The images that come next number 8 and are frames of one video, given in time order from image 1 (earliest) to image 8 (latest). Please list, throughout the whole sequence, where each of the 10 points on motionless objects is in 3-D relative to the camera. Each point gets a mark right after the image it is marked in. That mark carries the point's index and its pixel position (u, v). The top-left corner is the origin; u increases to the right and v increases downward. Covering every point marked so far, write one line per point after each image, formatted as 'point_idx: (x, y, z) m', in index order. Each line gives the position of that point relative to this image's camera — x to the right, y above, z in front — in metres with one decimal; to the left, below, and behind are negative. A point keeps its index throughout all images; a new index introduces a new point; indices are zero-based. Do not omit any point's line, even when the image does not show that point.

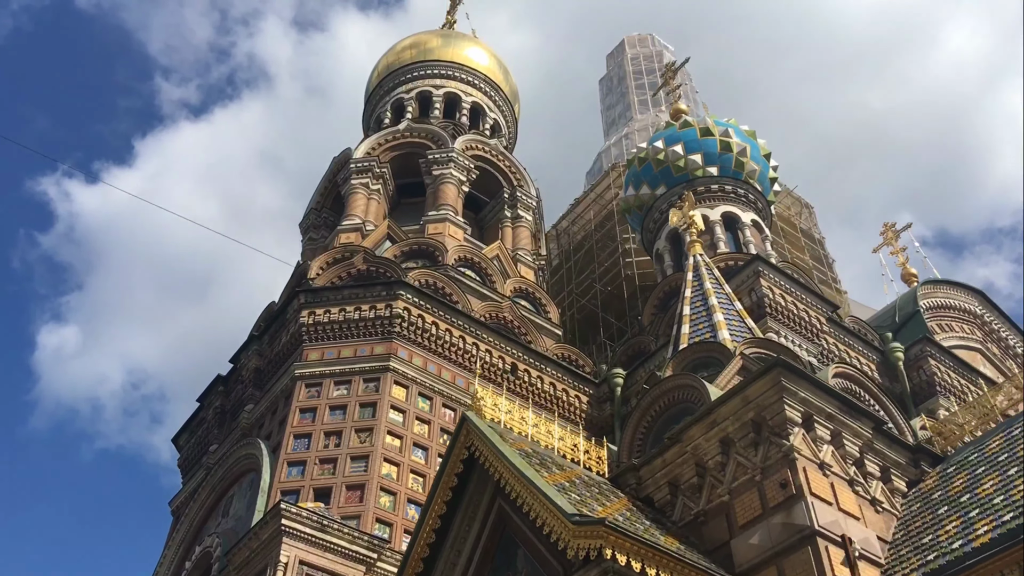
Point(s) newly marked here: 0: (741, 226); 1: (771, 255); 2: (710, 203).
0: (+4.2, +1.2, +19.4) m
1: (+4.6, +0.6, +18.8) m
2: (+3.7, +1.6, +19.8) m
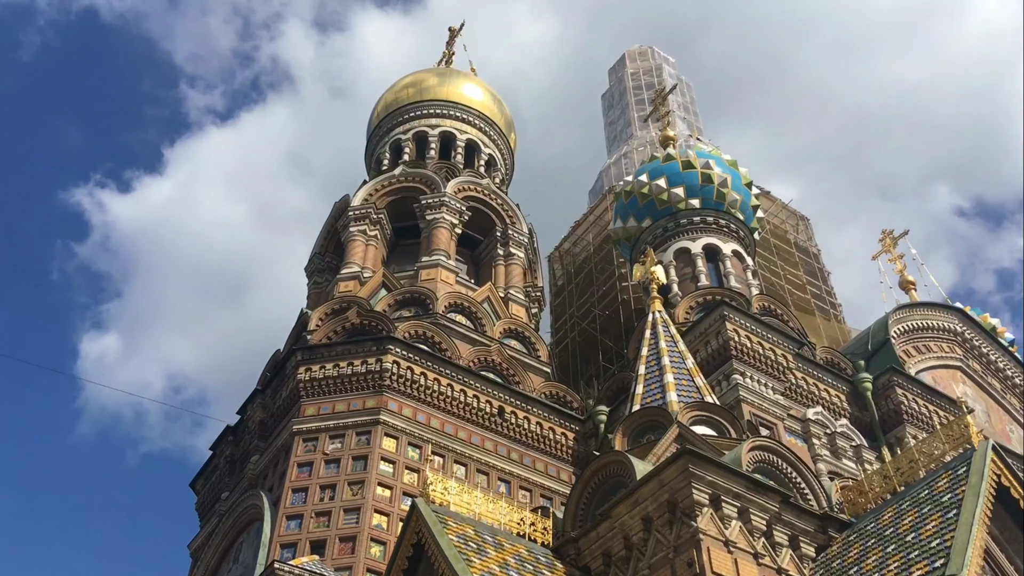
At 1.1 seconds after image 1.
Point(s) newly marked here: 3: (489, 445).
0: (+4.1, +0.6, +20.2) m
1: (+4.5, 0.0, +19.6) m
2: (+3.6, +1.0, +20.6) m
3: (-0.3, -2.4, +15.8) m
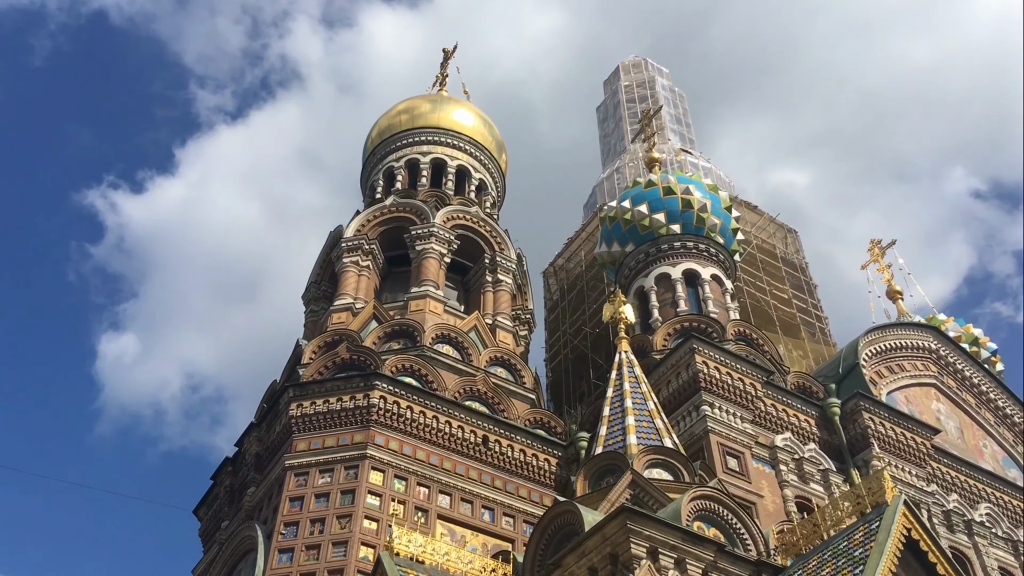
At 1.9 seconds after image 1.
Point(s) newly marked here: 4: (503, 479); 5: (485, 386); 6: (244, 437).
0: (+3.8, +0.1, +20.9) m
1: (+4.2, -0.4, +20.3) m
2: (+3.3, +0.6, +21.3) m
3: (-0.6, -3.0, +16.6) m
4: (-0.1, -3.1, +16.9) m
5: (-0.5, -1.7, +18.3) m
6: (-4.5, -2.5, +17.6) m
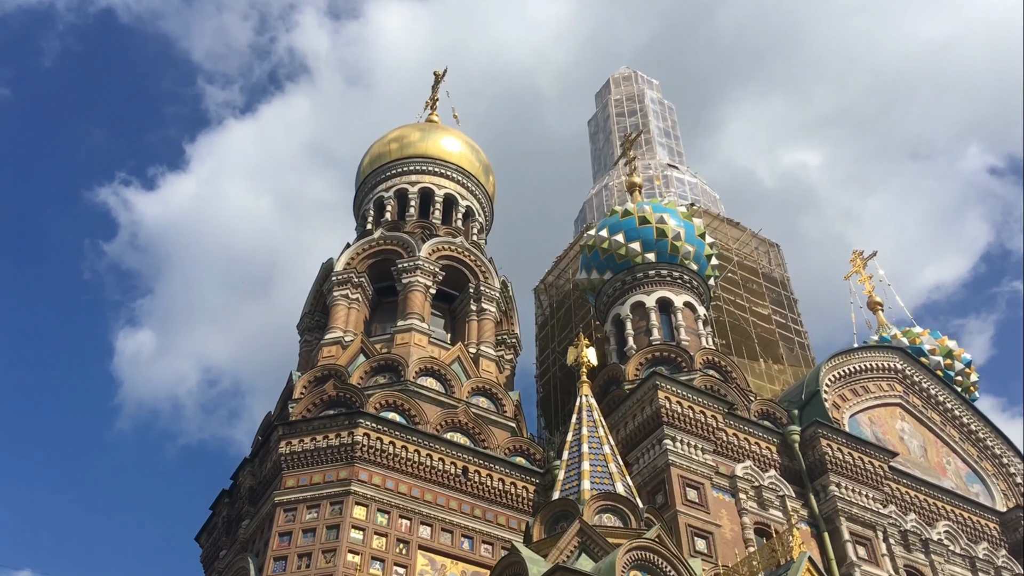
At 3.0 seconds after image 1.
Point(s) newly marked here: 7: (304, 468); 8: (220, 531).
0: (+3.4, -0.4, +21.9) m
1: (+3.8, -1.0, +21.2) m
2: (+2.9, 0.0, +22.2) m
3: (-1.0, -3.7, +17.6) m
4: (-0.5, -3.8, +17.9) m
5: (-0.9, -2.4, +19.4) m
6: (-4.9, -3.3, +18.7) m
7: (-3.4, -3.0, +17.1) m
8: (-5.3, -4.4, +19.0) m
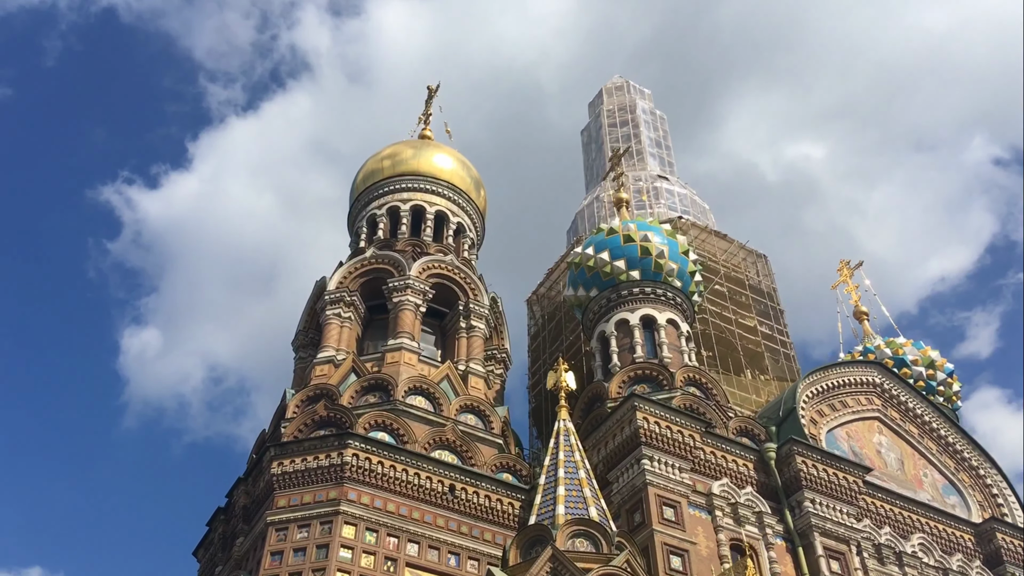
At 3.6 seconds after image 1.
0: (+3.1, -0.8, +22.4) m
1: (+3.6, -1.4, +21.8) m
2: (+2.6, -0.4, +22.8) m
3: (-1.3, -4.1, +18.2) m
4: (-0.8, -4.2, +18.5) m
5: (-1.1, -2.8, +20.0) m
6: (-5.2, -3.8, +19.3) m
7: (-3.7, -3.4, +17.7) m
8: (-5.6, -4.9, +19.6) m
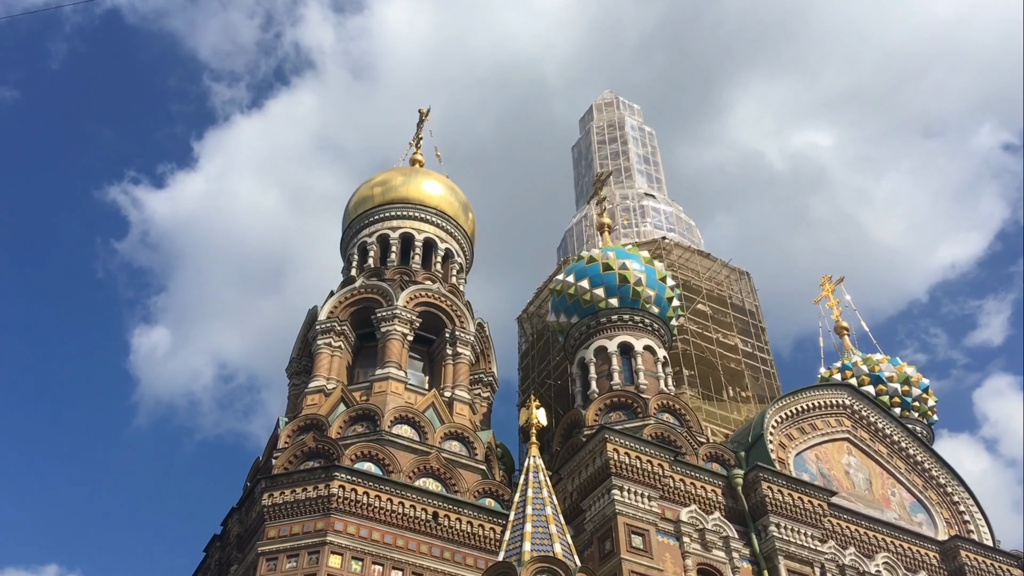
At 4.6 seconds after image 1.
0: (+2.7, -1.4, +23.3) m
1: (+3.2, -2.0, +22.7) m
2: (+2.2, -1.0, +23.7) m
3: (-1.6, -4.8, +19.1) m
4: (-1.1, -4.9, +19.4) m
5: (-1.5, -3.5, +20.9) m
6: (-5.6, -4.5, +20.3) m
7: (-4.1, -4.1, +18.7) m
8: (-5.9, -5.6, +20.6) m
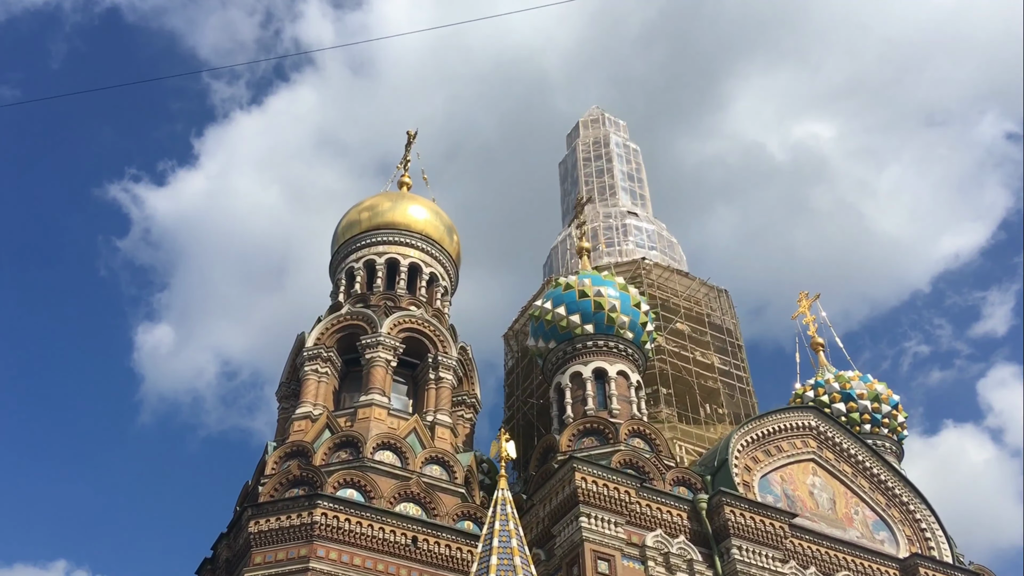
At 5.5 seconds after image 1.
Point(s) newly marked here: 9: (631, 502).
0: (+2.3, -2.1, +24.3) m
1: (+2.7, -2.7, +23.6) m
2: (+1.7, -1.7, +24.7) m
3: (-2.1, -5.5, +20.1) m
4: (-1.6, -5.6, +20.4) m
5: (-2.0, -4.2, +21.9) m
6: (-6.0, -5.2, +21.3) m
7: (-4.6, -4.9, +19.6) m
8: (-6.4, -6.4, +21.6) m
9: (+2.3, -4.0, +19.6) m
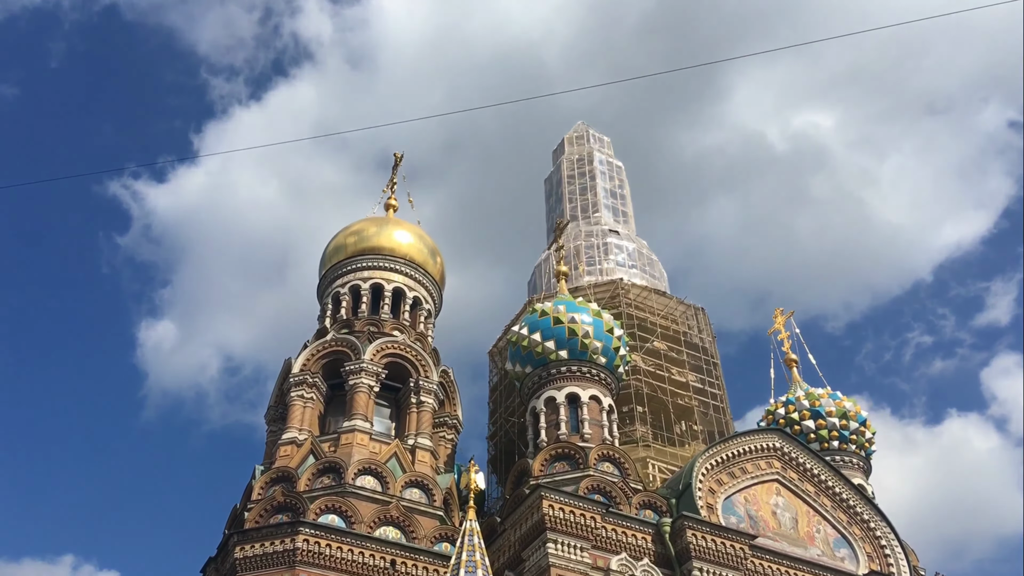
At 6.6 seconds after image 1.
0: (+1.7, -2.8, +25.4) m
1: (+2.1, -3.4, +24.7) m
2: (+1.2, -2.4, +25.7) m
3: (-2.7, -6.2, +21.2) m
4: (-2.2, -6.3, +21.5) m
5: (-2.5, -5.0, +23.0) m
6: (-6.6, -6.0, +22.4) m
7: (-5.1, -5.6, +20.7) m
8: (-6.9, -7.1, +22.7) m
9: (+1.7, -4.8, +20.7) m
